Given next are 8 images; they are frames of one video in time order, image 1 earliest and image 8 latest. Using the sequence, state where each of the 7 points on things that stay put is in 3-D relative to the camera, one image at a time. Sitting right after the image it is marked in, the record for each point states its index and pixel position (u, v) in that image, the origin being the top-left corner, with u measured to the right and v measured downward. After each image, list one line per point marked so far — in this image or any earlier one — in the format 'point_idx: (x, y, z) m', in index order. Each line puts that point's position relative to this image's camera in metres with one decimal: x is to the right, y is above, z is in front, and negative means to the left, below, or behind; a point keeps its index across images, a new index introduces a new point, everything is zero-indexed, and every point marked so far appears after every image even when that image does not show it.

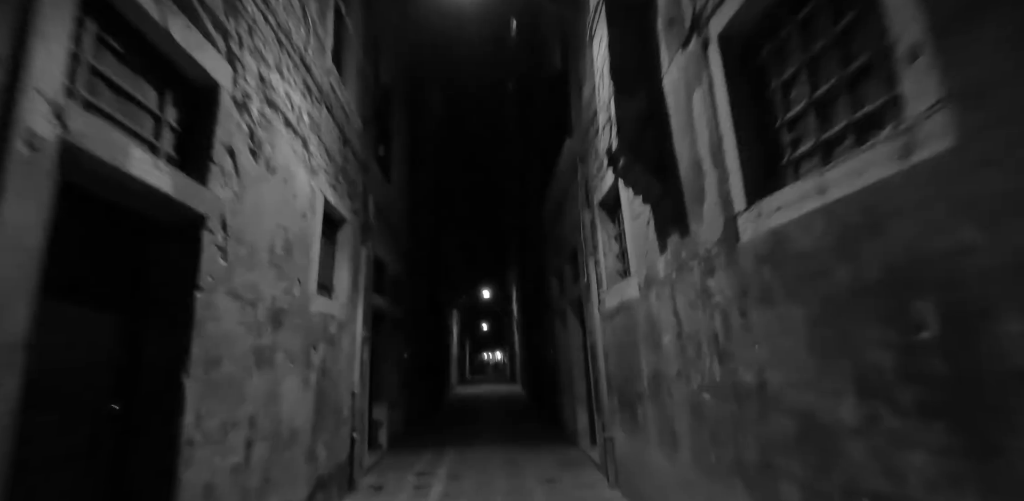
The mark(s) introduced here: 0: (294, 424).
0: (-1.6, -1.3, +3.5) m
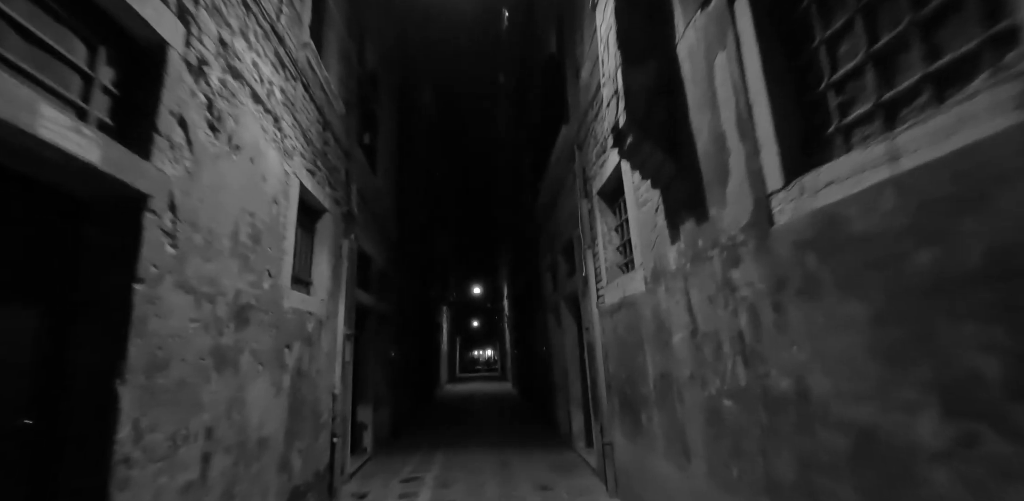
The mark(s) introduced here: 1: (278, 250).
0: (-1.7, -1.2, +3.1) m
1: (-1.7, 0.0, +3.3) m
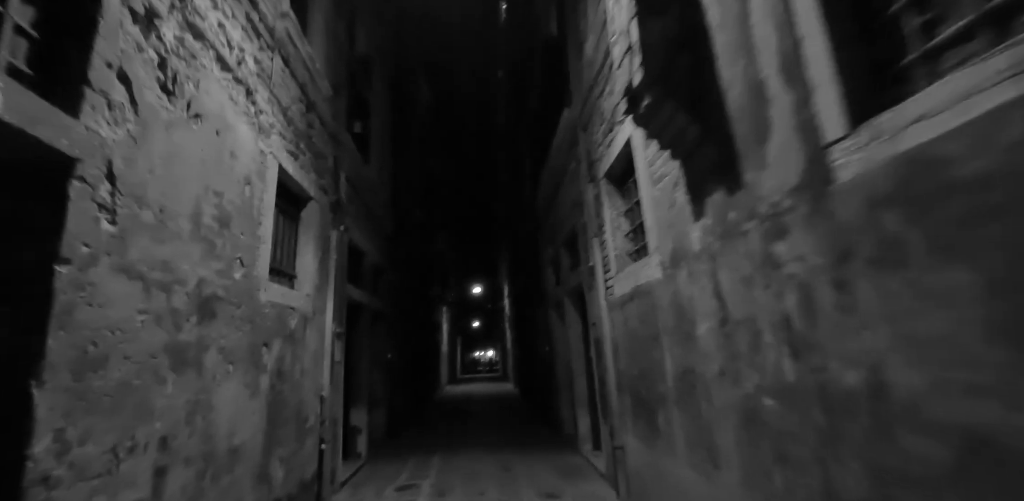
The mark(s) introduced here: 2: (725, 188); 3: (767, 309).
0: (-1.7, -1.1, +2.8) m
1: (-1.7, +0.1, +3.0) m
2: (+1.0, +0.3, +2.1) m
3: (+1.0, -0.2, +1.9) m
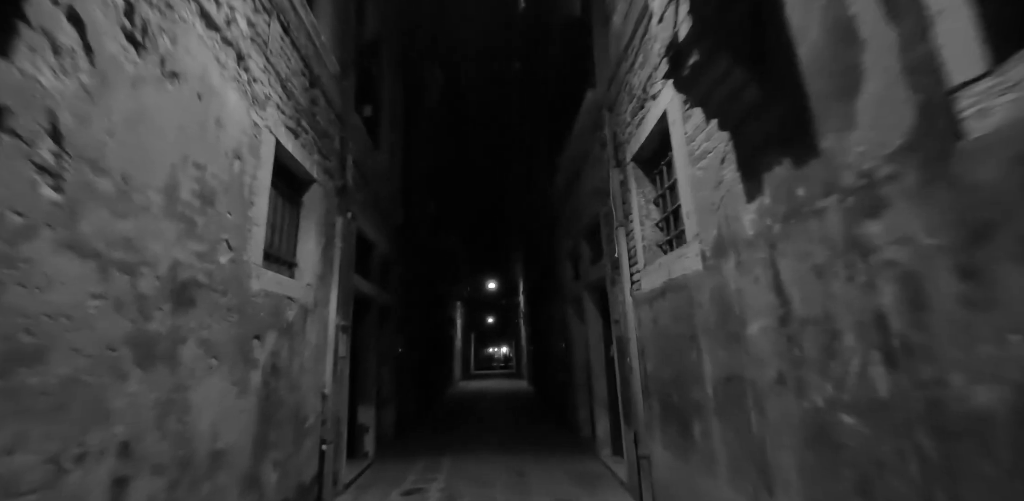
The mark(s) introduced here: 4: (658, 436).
0: (-1.6, -1.0, +2.5) m
1: (-1.6, +0.2, +2.7) m
2: (+1.1, +0.4, +1.7) m
3: (+1.1, -0.2, +1.5) m
4: (+1.1, -1.4, +3.4) m
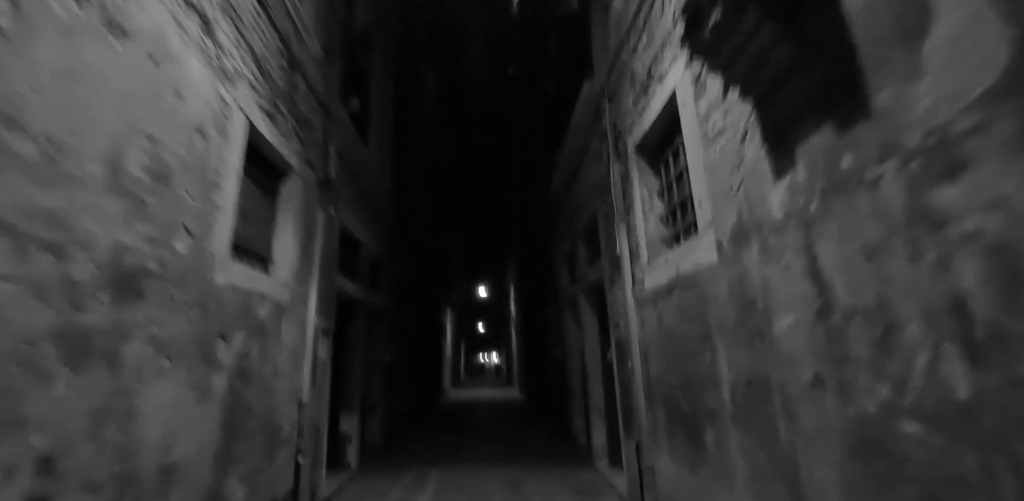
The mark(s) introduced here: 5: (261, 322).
0: (-1.6, -1.0, +2.2) m
1: (-1.6, +0.3, +2.4) m
2: (+1.1, +0.4, +1.5) m
3: (+1.1, -0.1, +1.3) m
4: (+1.0, -1.3, +3.1) m
5: (-1.7, -0.5, +3.1) m
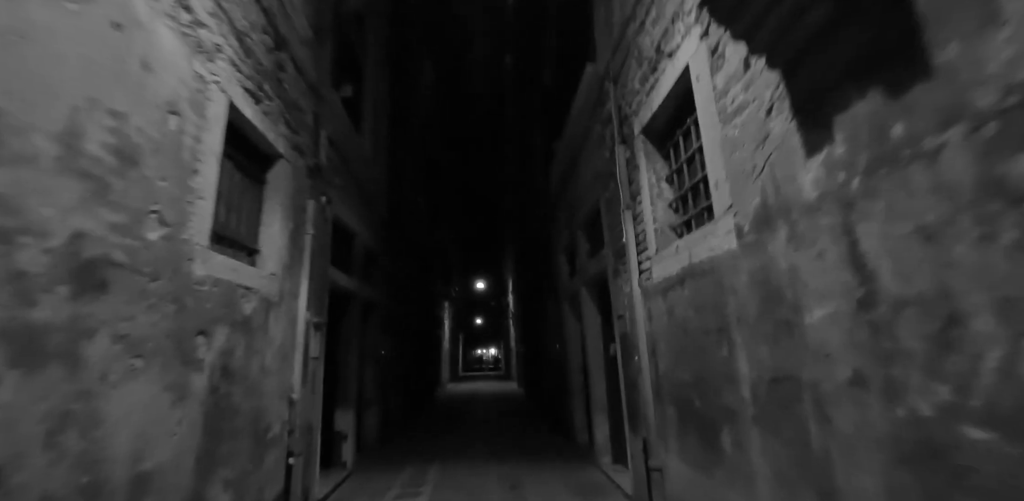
0: (-1.6, -0.9, +2.0) m
1: (-1.6, +0.3, +2.2) m
2: (+1.1, +0.5, +1.3) m
3: (+1.1, -0.1, +1.1) m
4: (+1.0, -1.3, +3.0) m
5: (-1.7, -0.4, +2.9) m
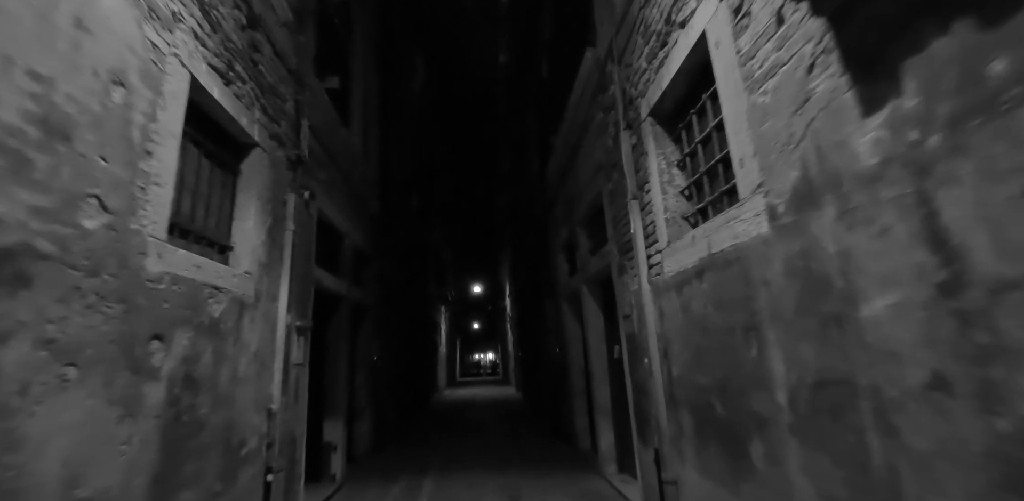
0: (-1.6, -0.9, +1.7) m
1: (-1.6, +0.3, +1.9) m
2: (+1.1, +0.5, +1.1) m
3: (+1.1, 0.0, +0.8) m
4: (+1.0, -1.2, +2.7) m
5: (-1.7, -0.4, +2.6) m
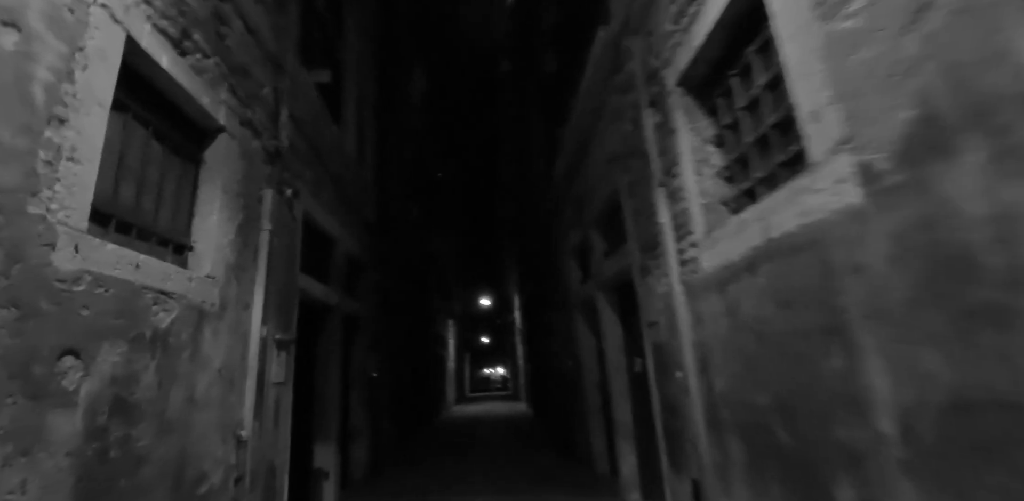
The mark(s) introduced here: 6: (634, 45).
0: (-1.6, -0.9, +1.3) m
1: (-1.6, +0.4, +1.5) m
2: (+1.1, +0.6, +0.6) m
3: (+1.1, +0.1, +0.3) m
4: (+1.1, -1.1, +2.2) m
5: (-1.6, -0.4, +2.2) m
6: (+0.8, +1.4, +3.2) m
